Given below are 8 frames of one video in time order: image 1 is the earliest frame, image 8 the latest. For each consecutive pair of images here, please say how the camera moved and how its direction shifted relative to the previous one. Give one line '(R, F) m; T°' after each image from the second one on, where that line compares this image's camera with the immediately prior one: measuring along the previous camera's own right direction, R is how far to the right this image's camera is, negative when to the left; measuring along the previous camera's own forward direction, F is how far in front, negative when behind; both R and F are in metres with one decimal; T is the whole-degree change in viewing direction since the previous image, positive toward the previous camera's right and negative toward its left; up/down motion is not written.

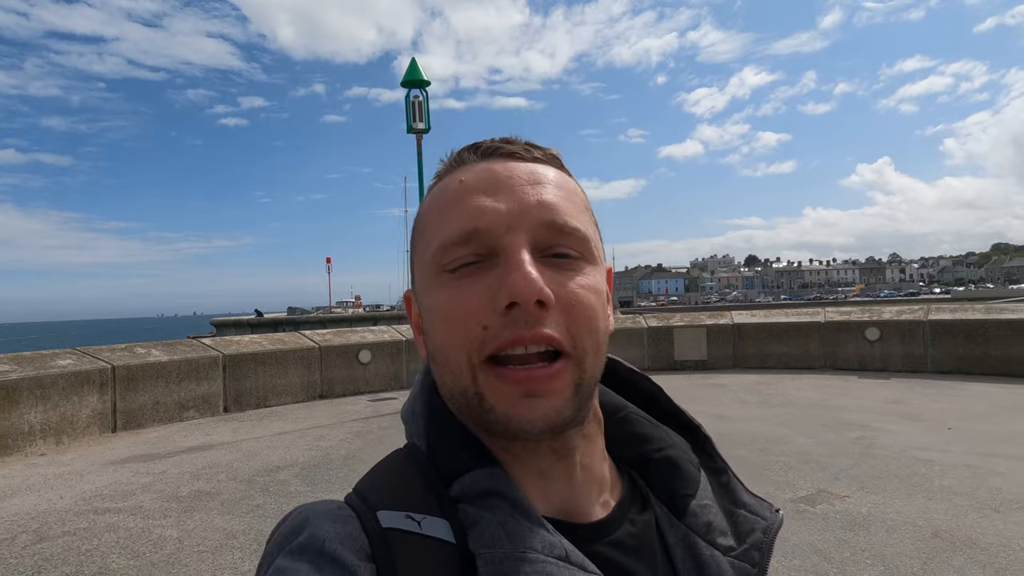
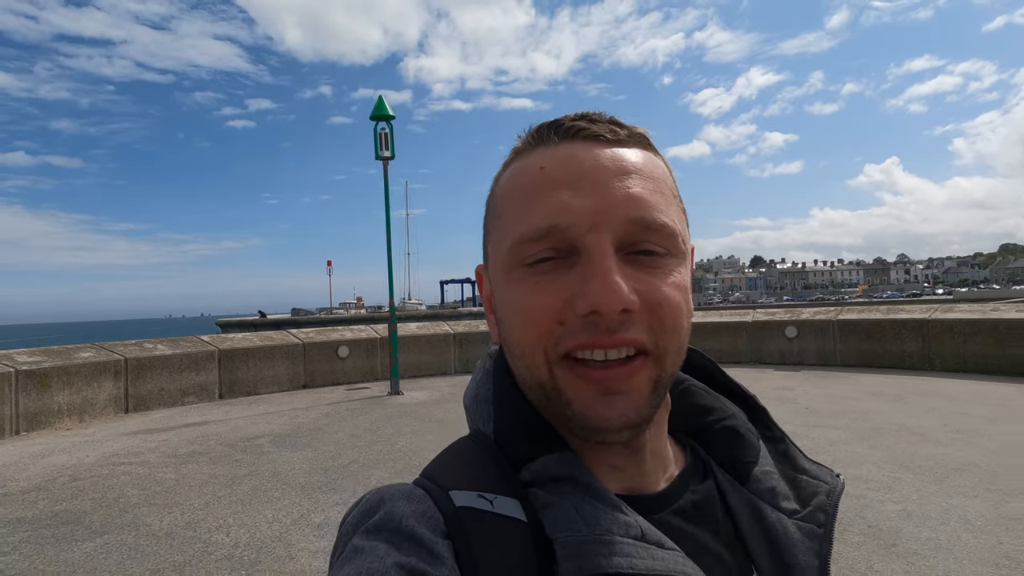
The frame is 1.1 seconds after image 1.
(+0.4, -0.7) m; -1°
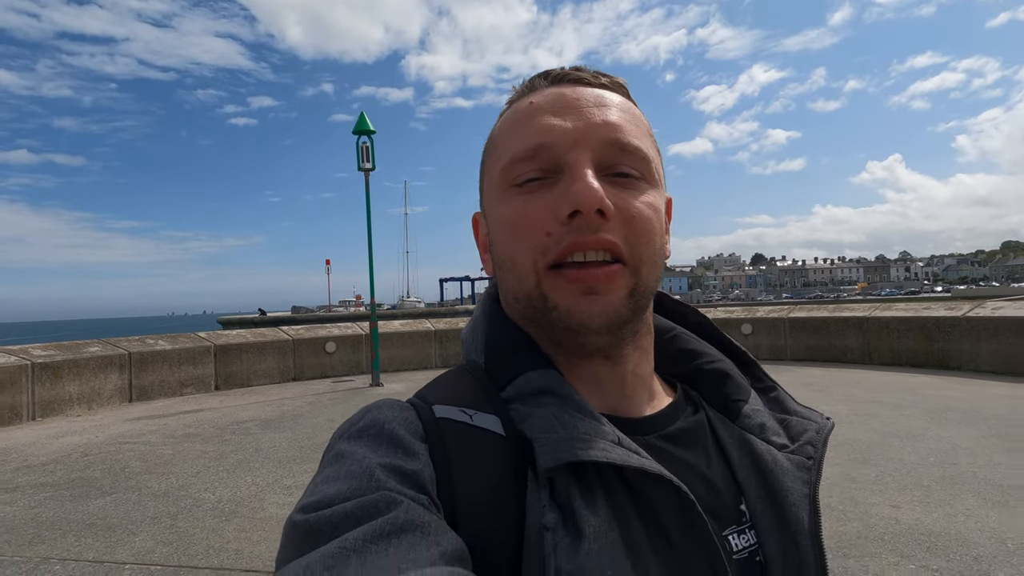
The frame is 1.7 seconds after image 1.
(+0.3, -0.4) m; 0°
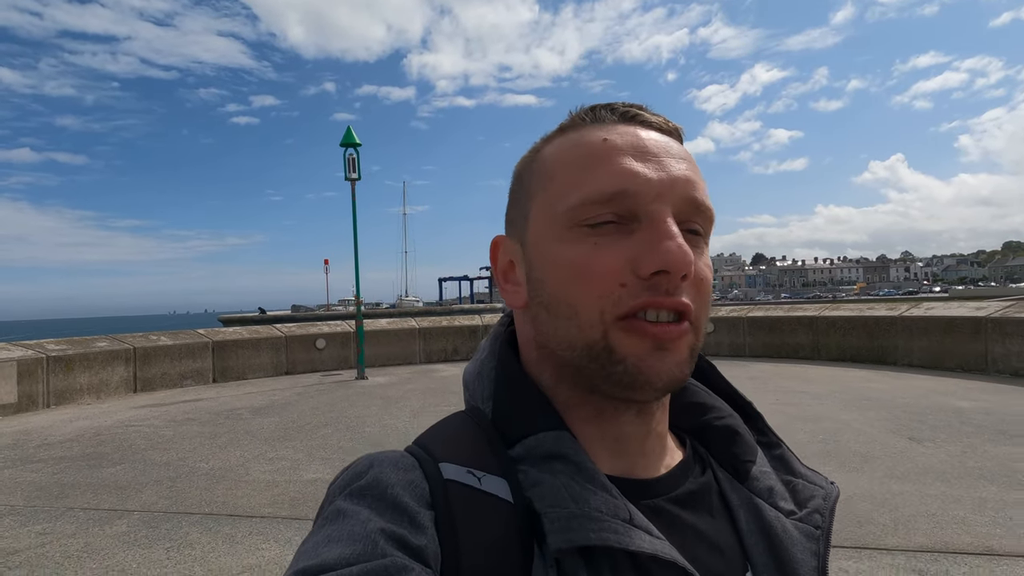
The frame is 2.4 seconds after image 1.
(+0.3, -0.4) m; 0°
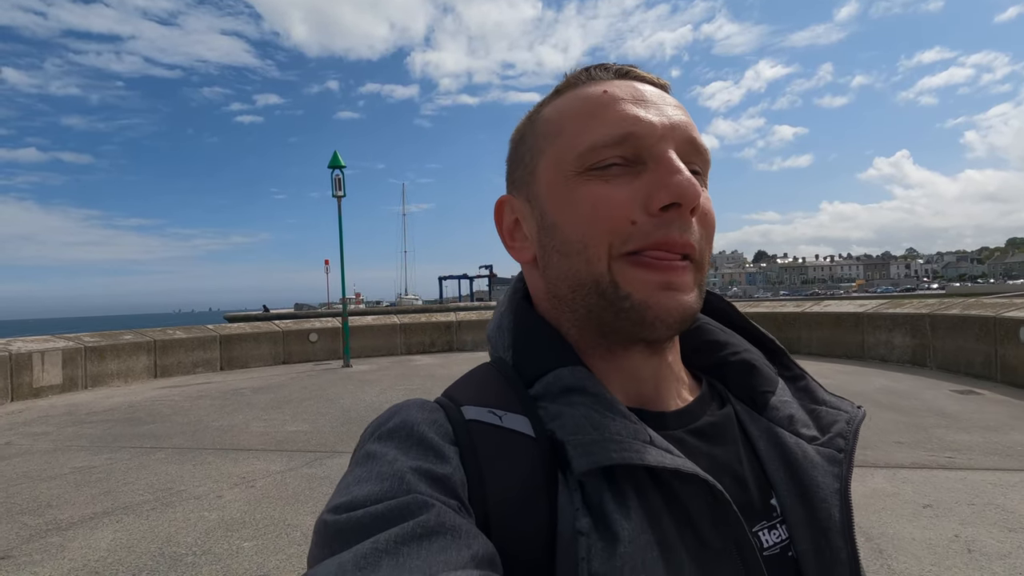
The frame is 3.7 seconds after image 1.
(+0.5, -0.9) m; 0°
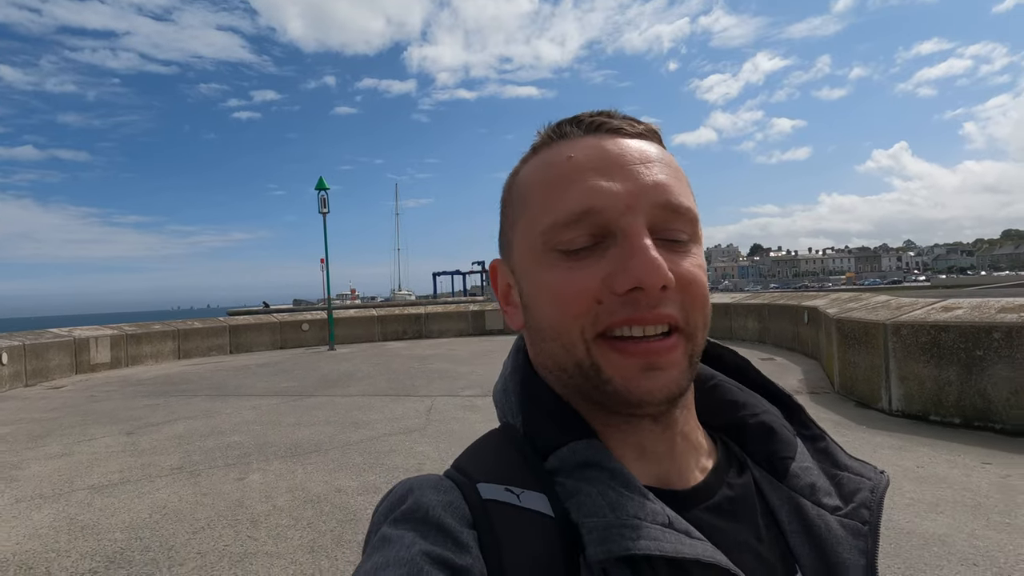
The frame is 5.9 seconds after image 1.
(+0.7, -1.6) m; 0°
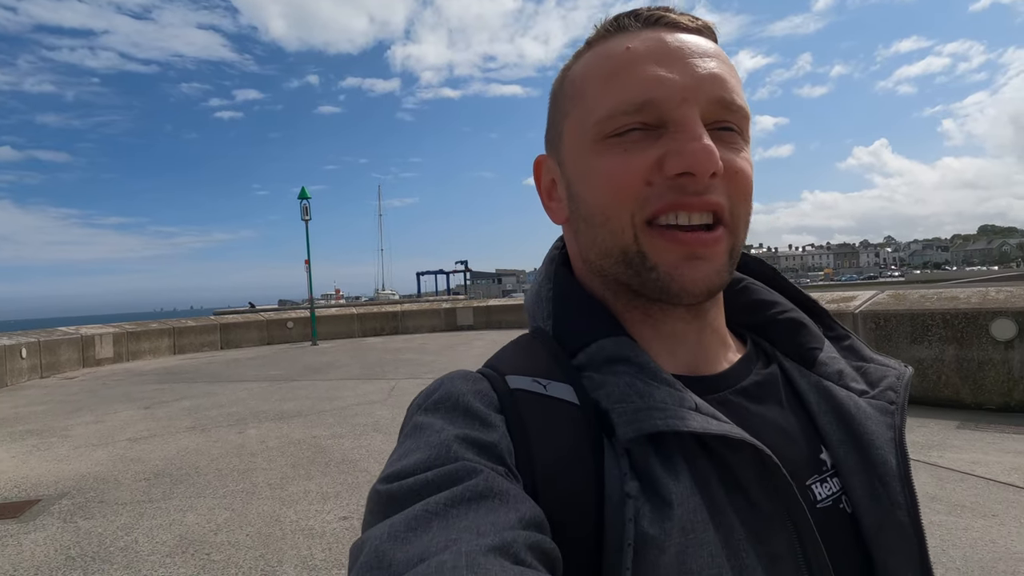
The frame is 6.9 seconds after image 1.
(+0.3, -0.8) m; +1°
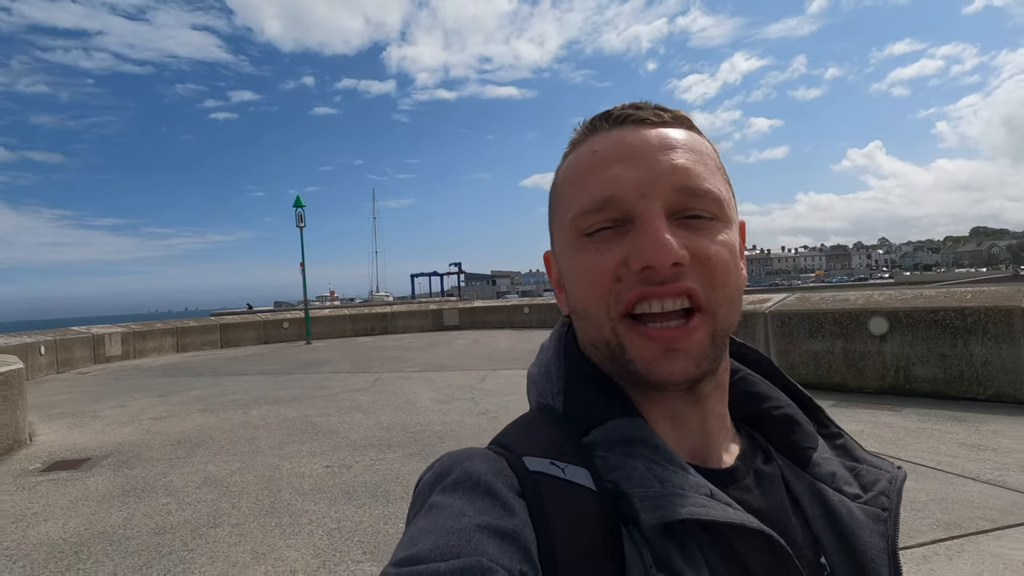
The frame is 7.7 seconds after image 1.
(+0.2, -0.6) m; 0°
